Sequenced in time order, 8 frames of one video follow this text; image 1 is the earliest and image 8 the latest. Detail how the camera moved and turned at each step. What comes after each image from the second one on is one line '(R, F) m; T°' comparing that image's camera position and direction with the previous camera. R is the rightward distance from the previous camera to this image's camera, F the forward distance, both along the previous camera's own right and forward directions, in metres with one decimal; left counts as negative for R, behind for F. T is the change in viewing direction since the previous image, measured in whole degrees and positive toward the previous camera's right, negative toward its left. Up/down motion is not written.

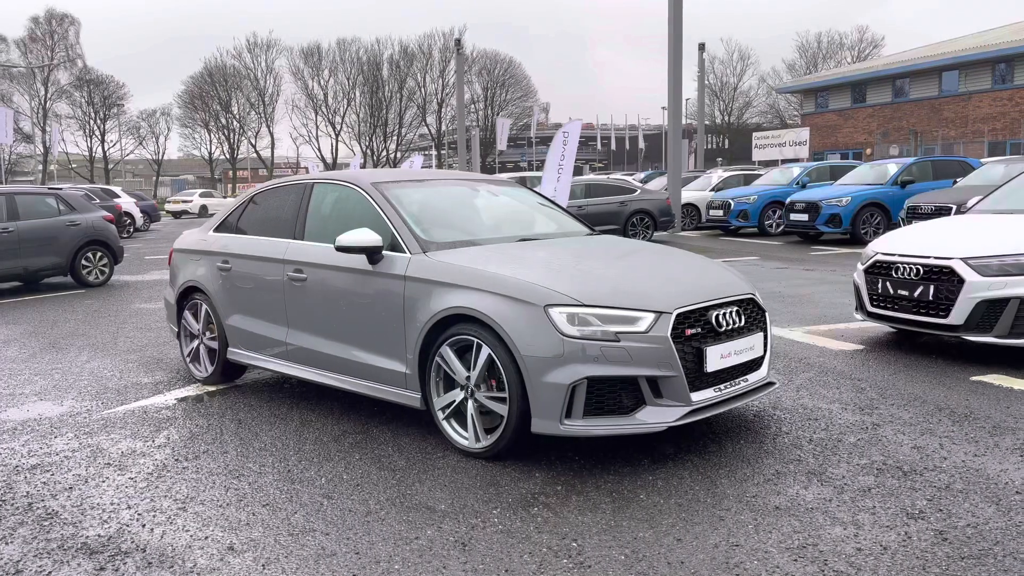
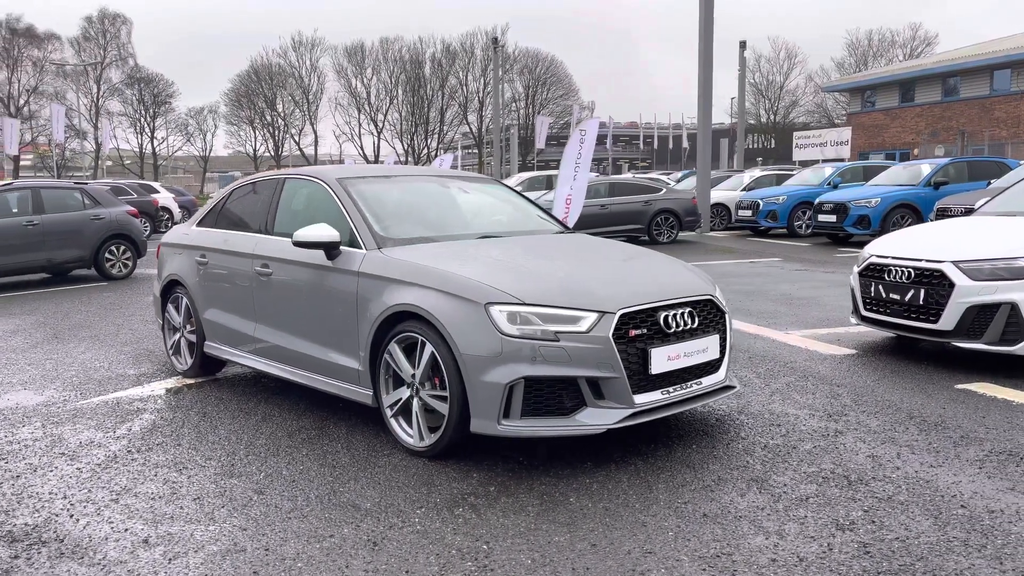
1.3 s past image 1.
(+0.4, +0.1) m; -3°
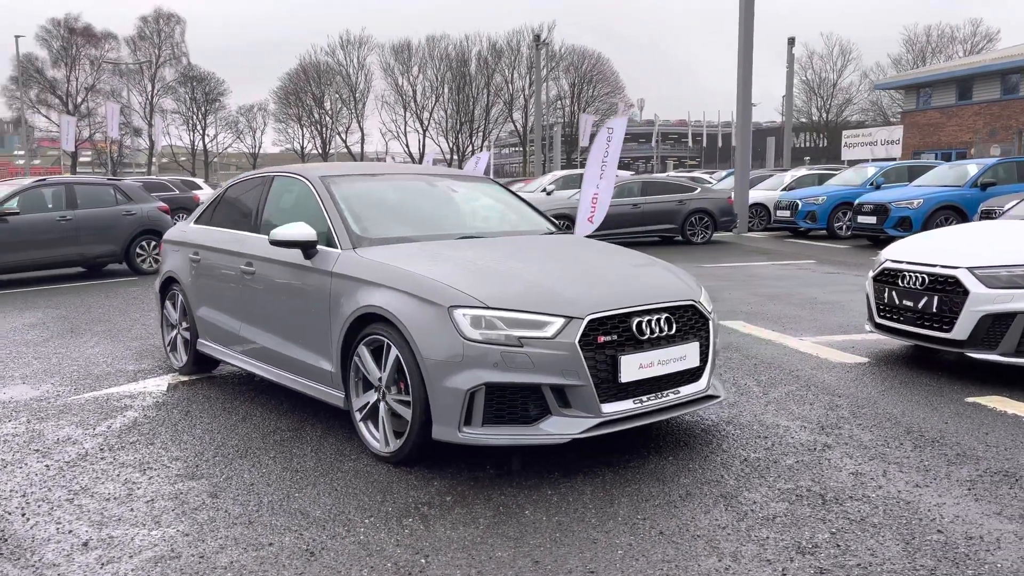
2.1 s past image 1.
(+0.3, +0.1) m; -3°
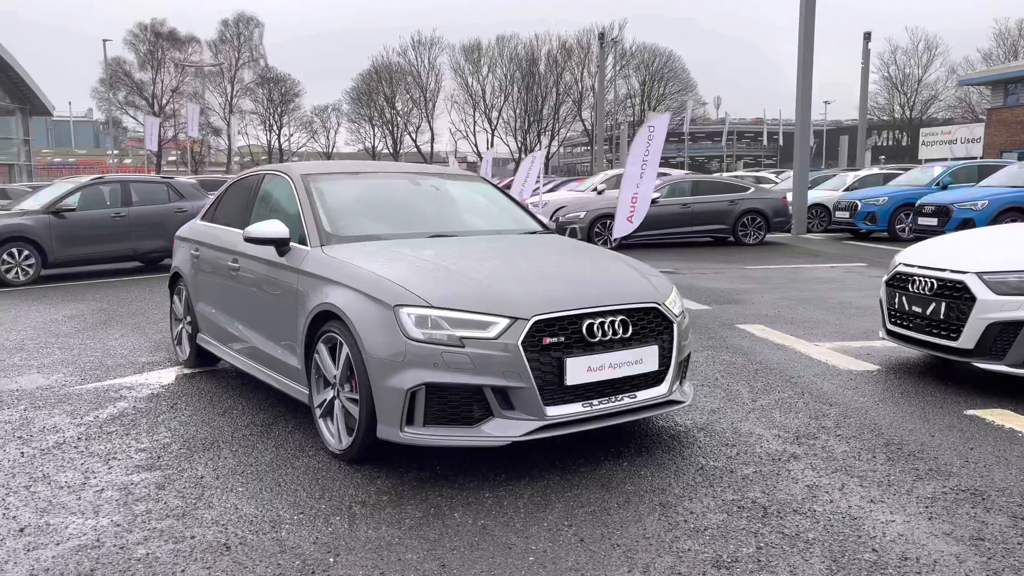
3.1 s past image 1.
(+0.5, +0.1) m; -5°
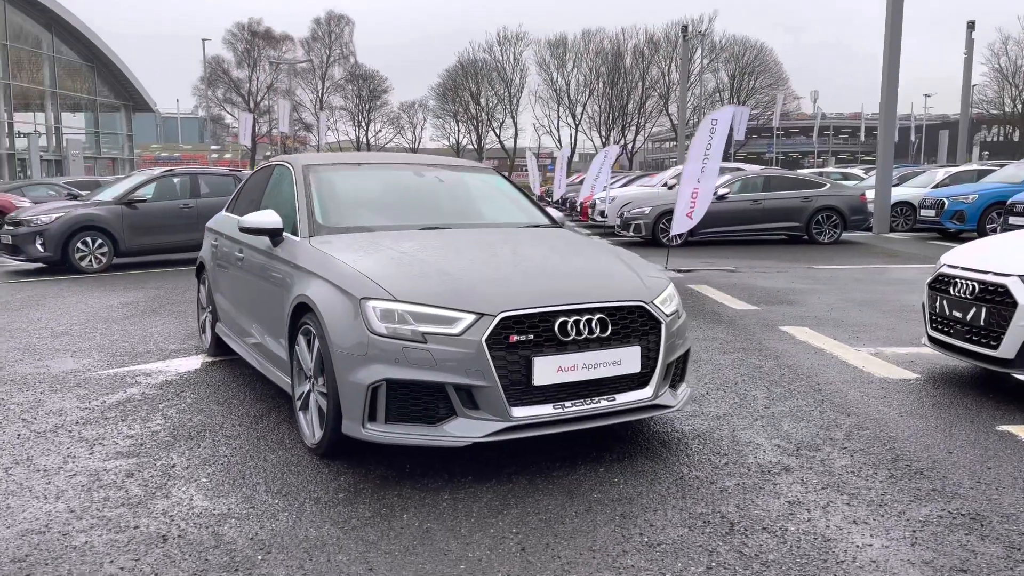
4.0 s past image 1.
(+0.5, +0.2) m; -6°
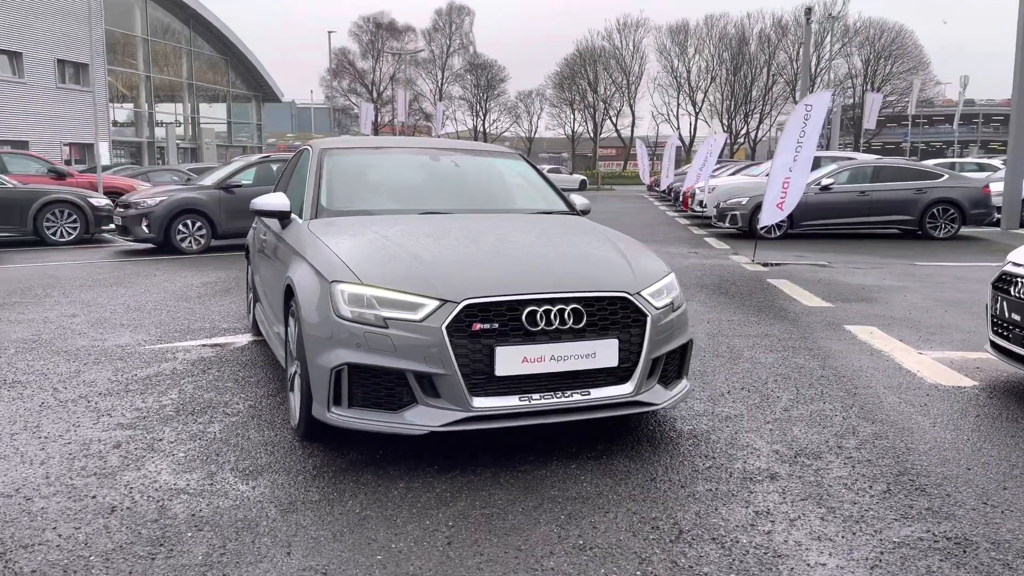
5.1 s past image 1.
(+0.6, +0.1) m; -8°
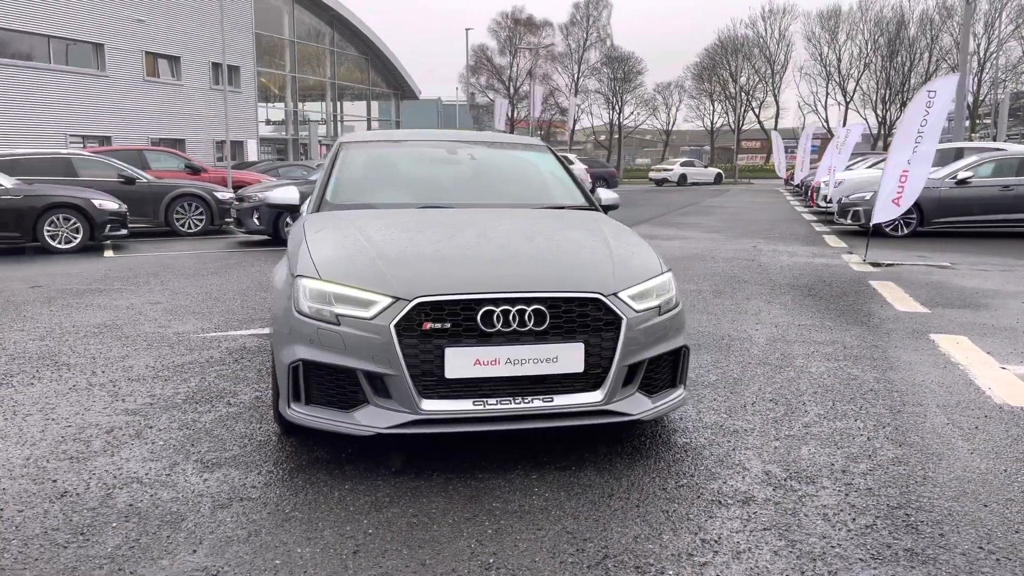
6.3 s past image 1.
(+0.7, +0.2) m; -10°
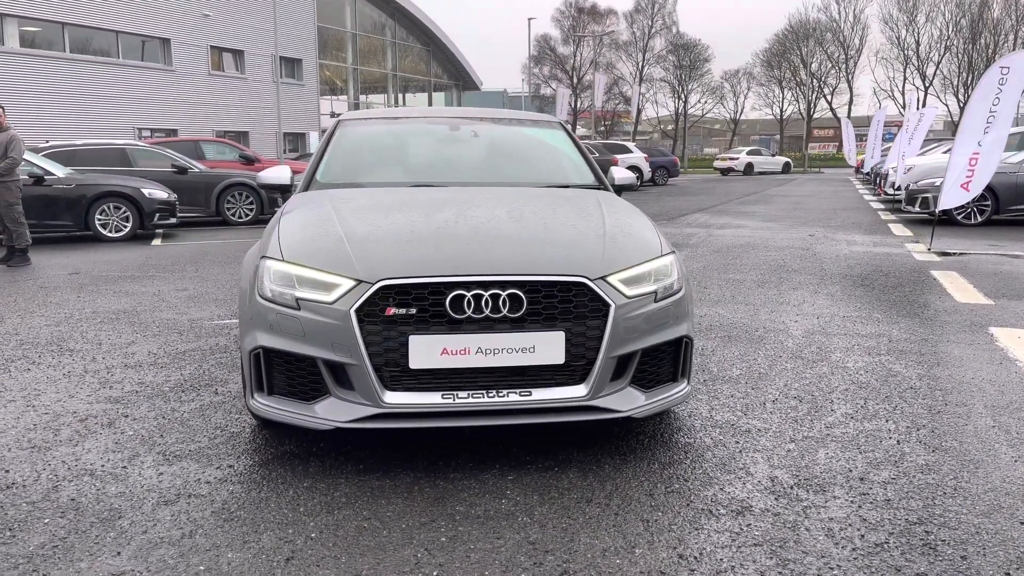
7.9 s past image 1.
(+0.3, +0.3) m; -4°
